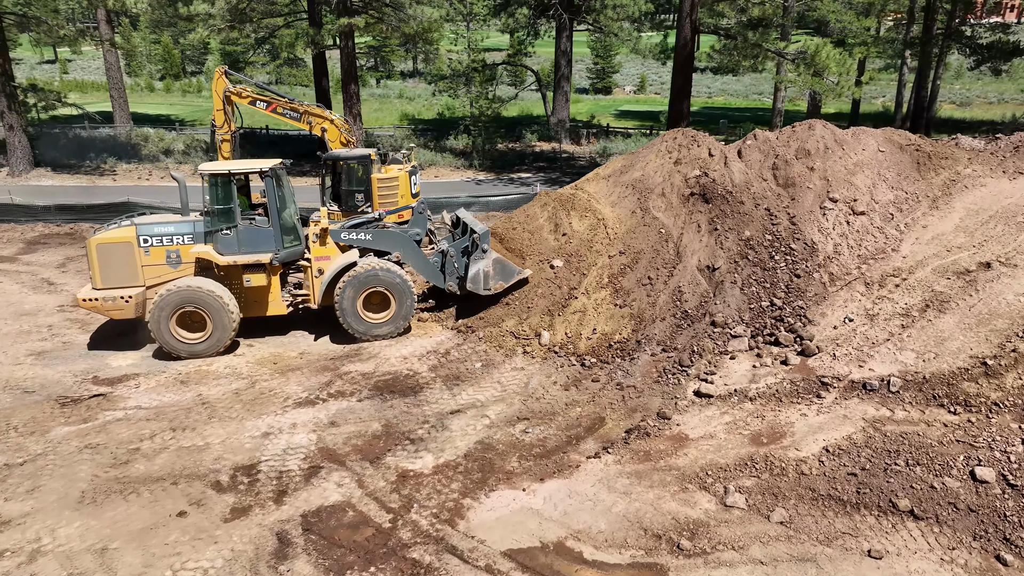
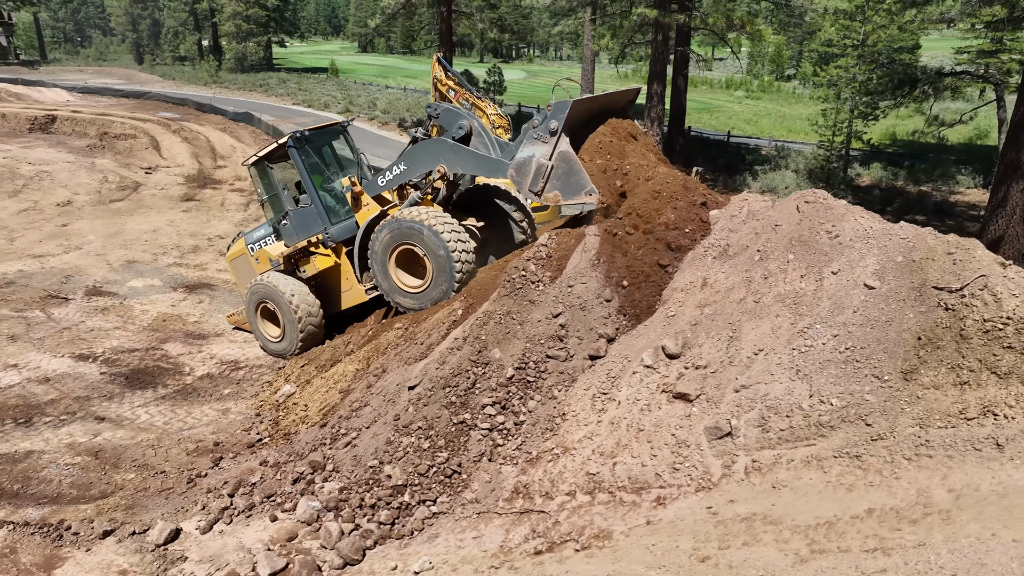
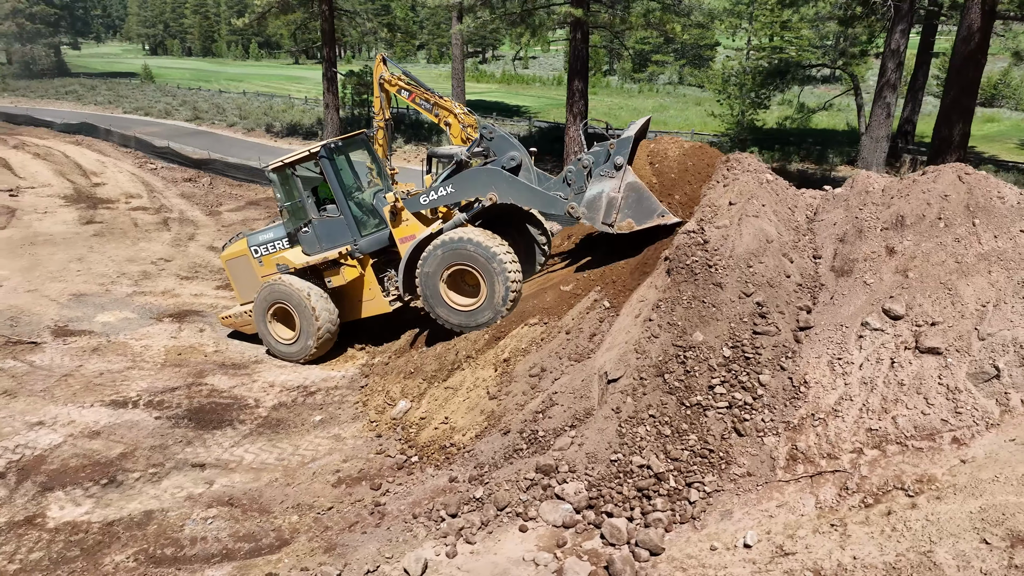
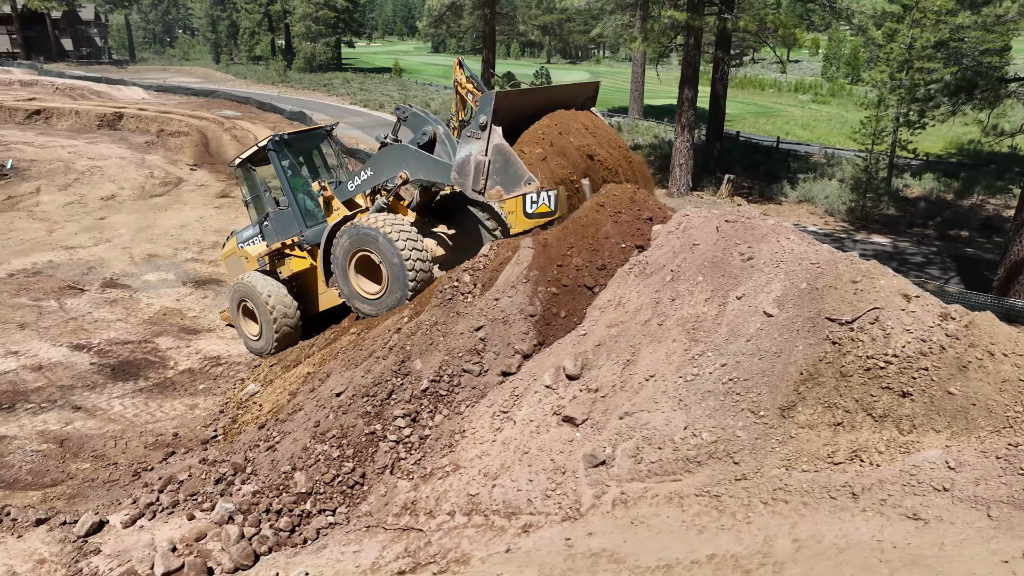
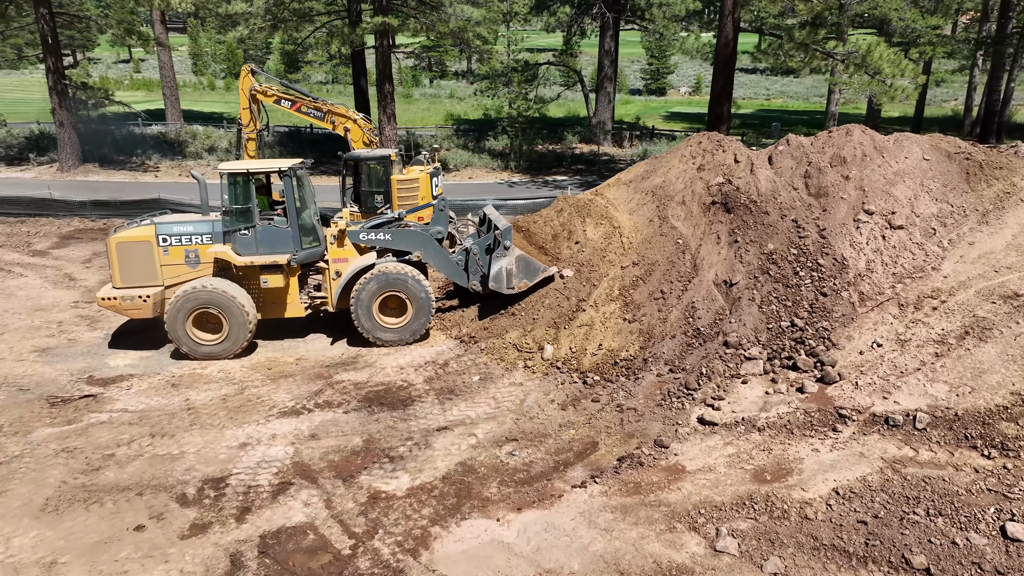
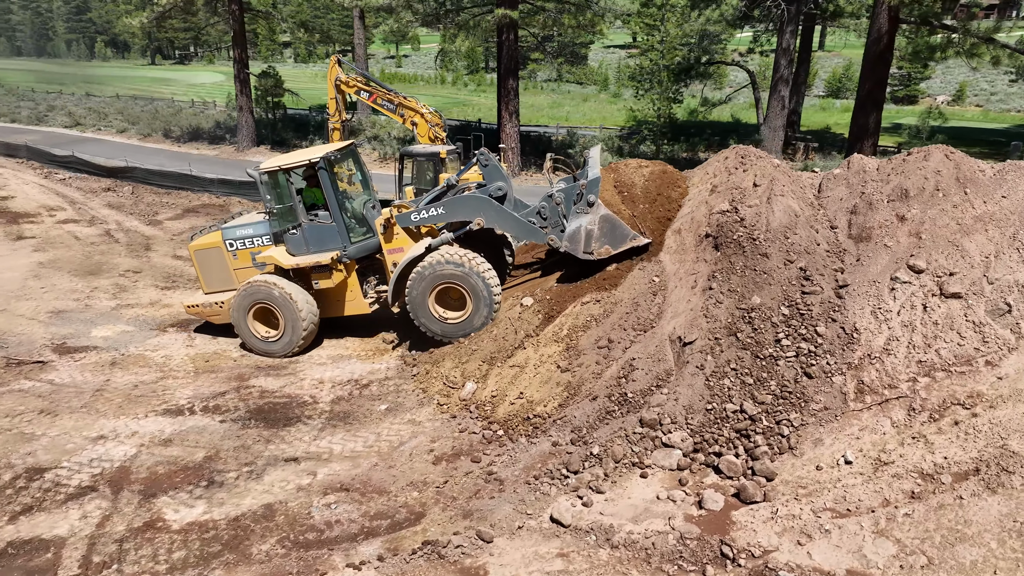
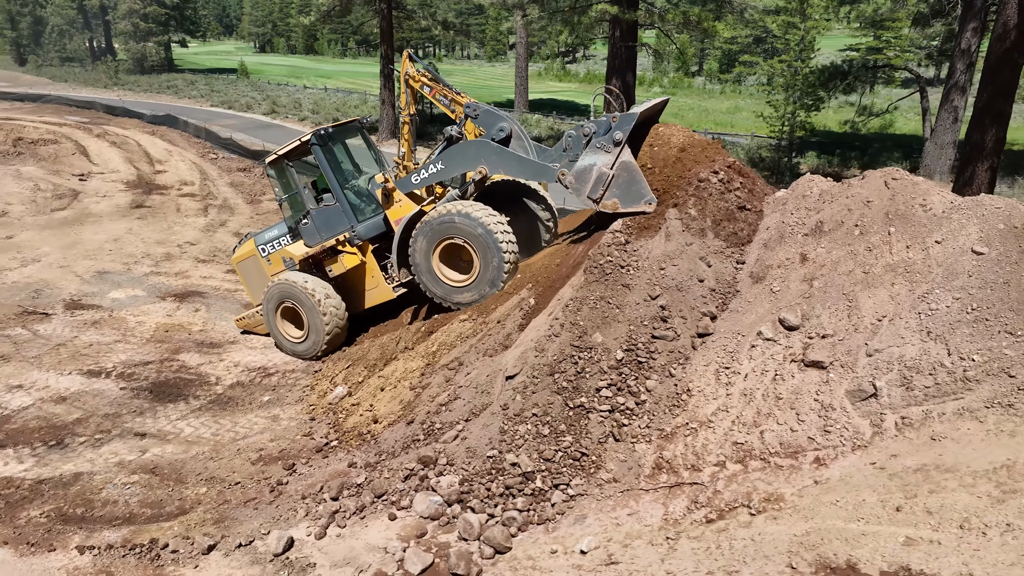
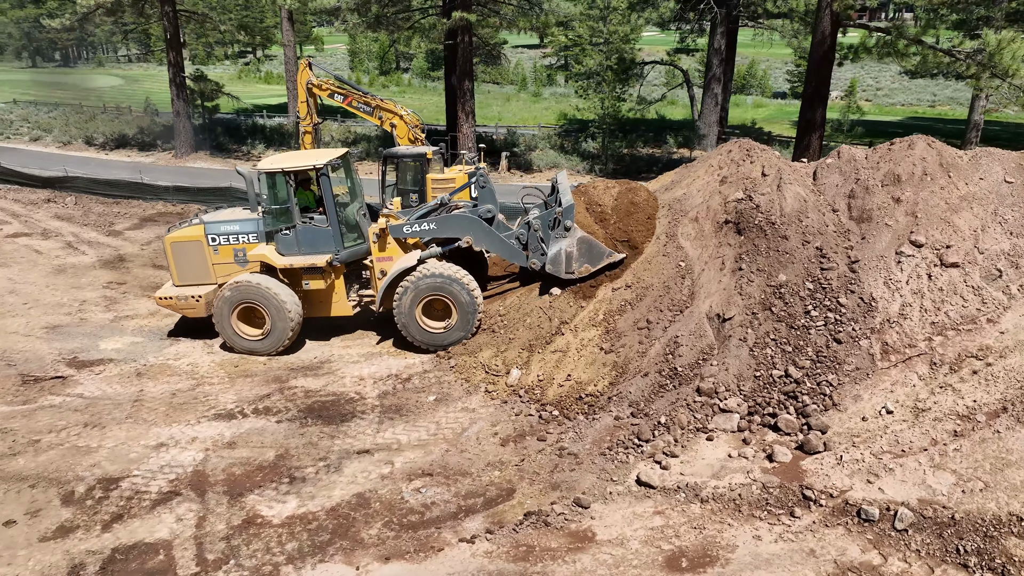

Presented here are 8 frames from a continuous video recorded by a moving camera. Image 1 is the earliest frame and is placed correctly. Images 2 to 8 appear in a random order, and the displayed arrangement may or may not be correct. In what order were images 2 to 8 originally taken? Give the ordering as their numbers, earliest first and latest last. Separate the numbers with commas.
5, 8, 6, 3, 7, 2, 4
